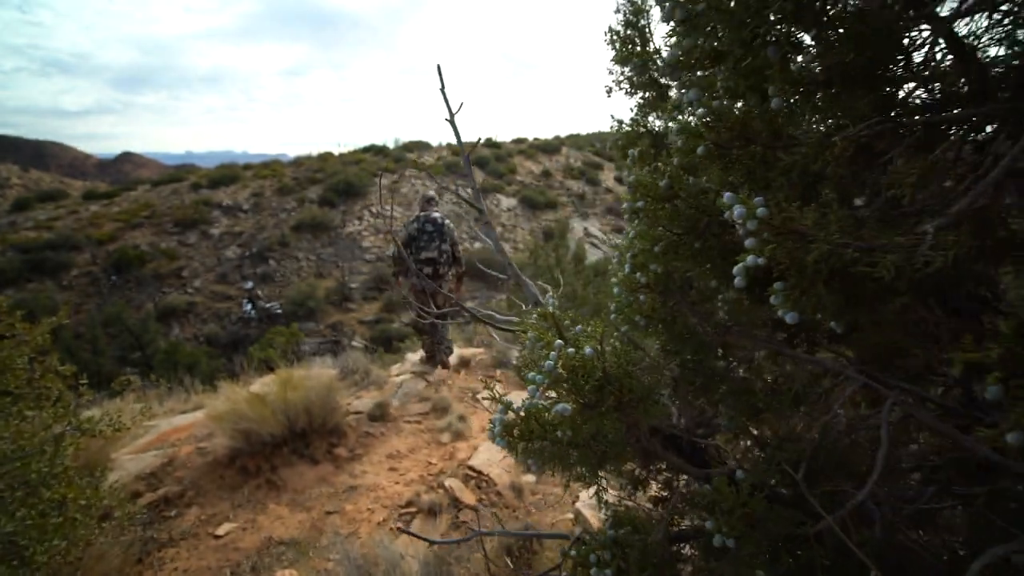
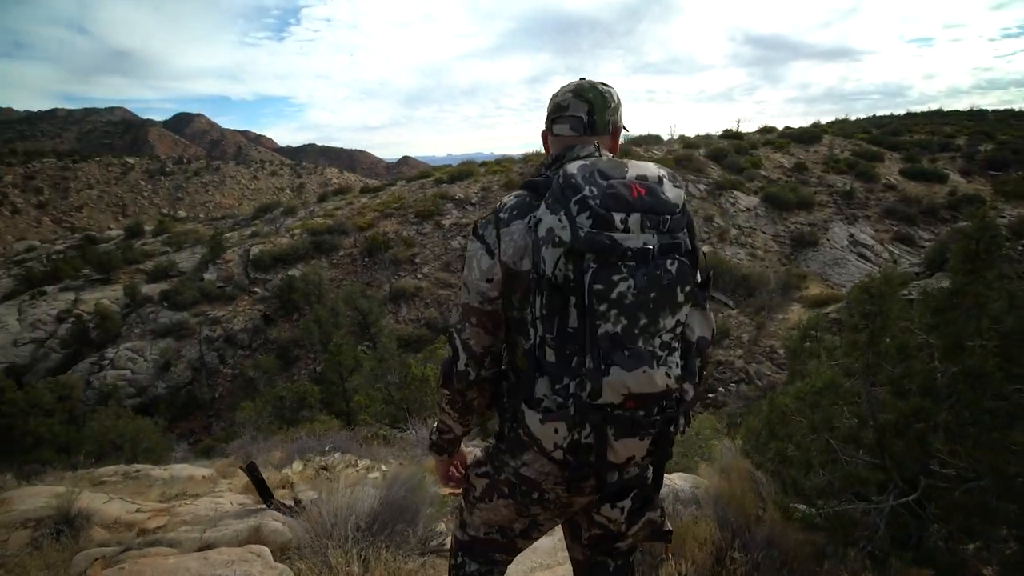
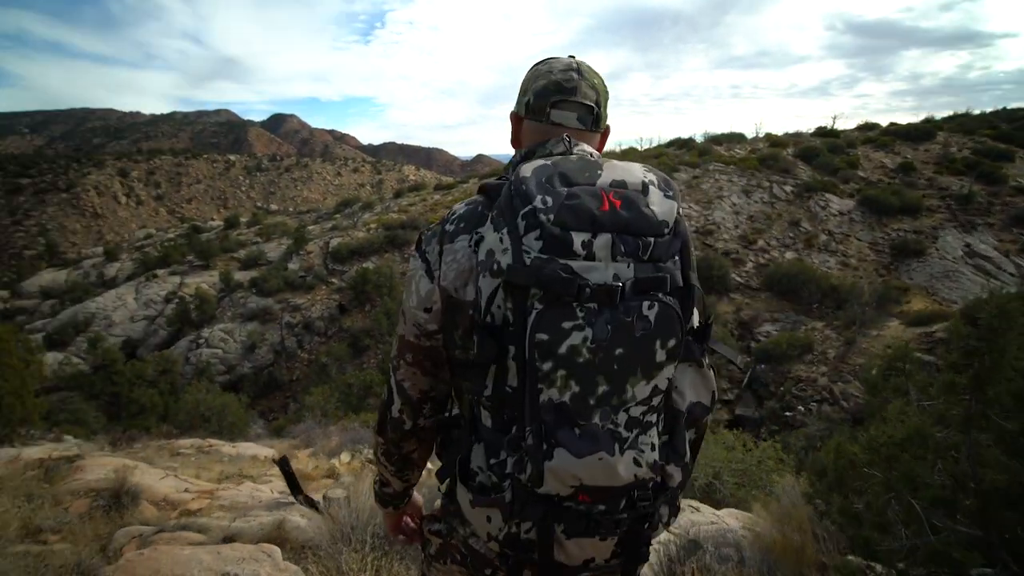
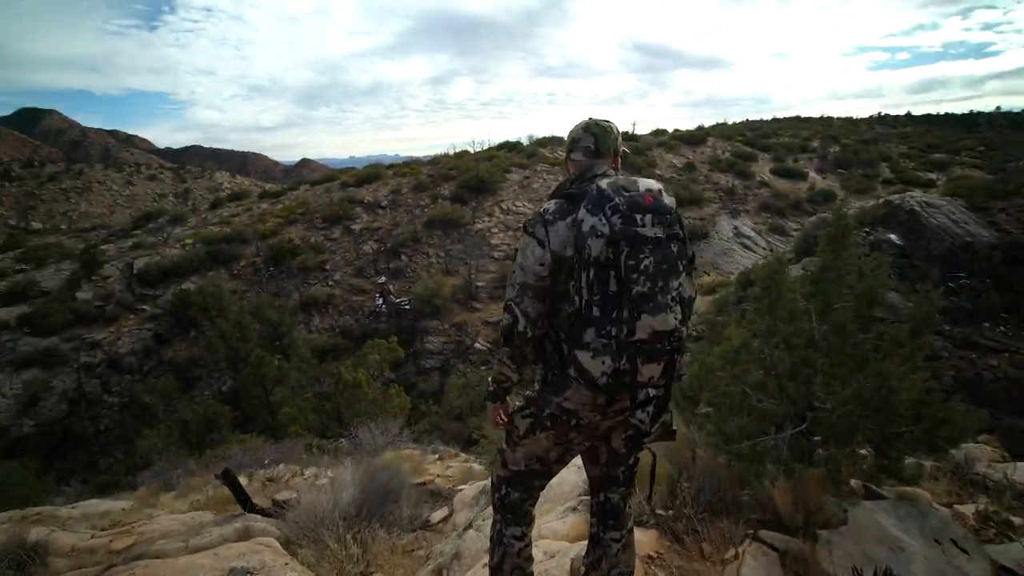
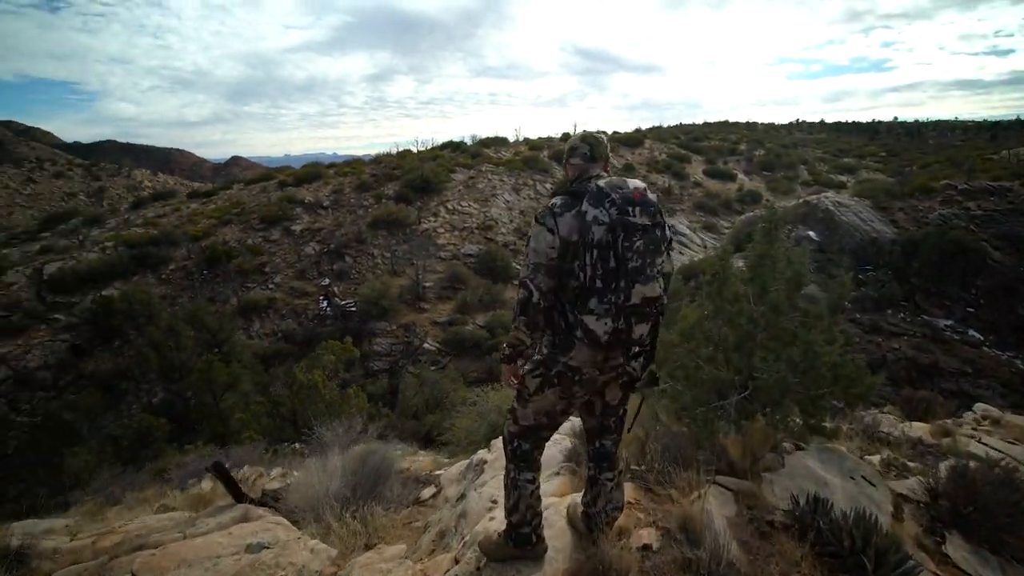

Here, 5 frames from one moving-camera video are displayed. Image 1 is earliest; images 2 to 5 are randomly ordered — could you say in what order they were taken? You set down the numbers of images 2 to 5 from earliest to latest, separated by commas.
5, 4, 2, 3
